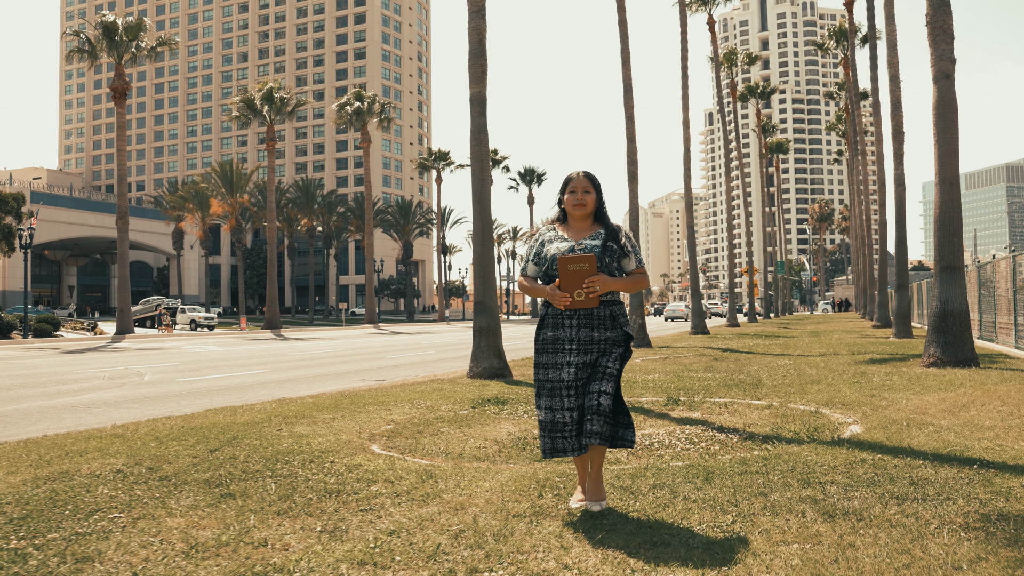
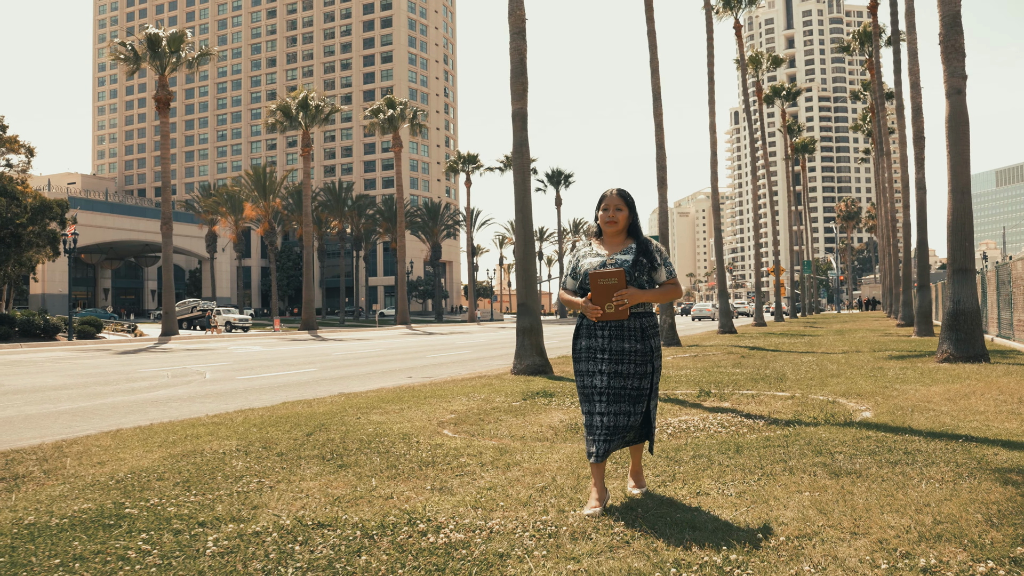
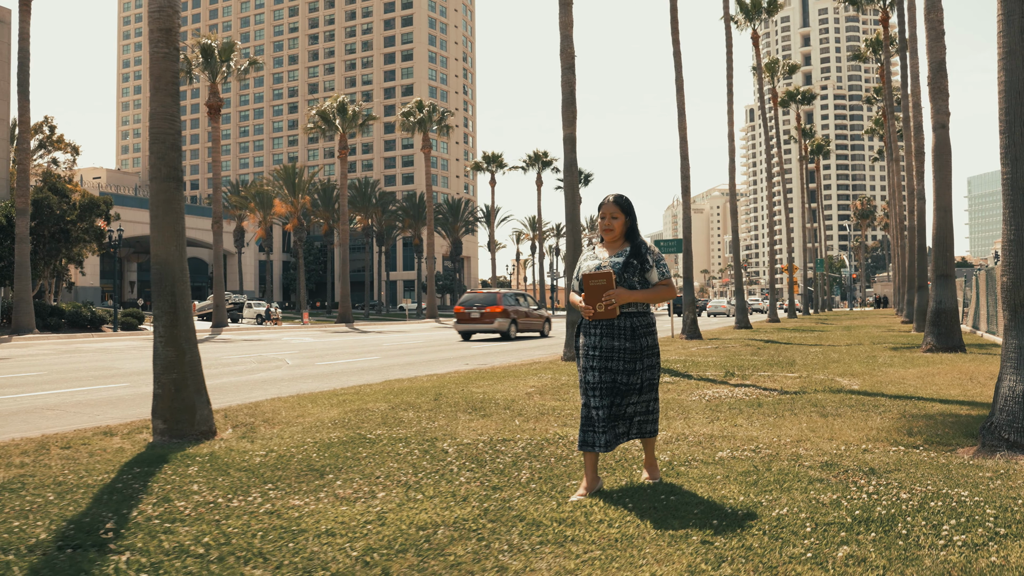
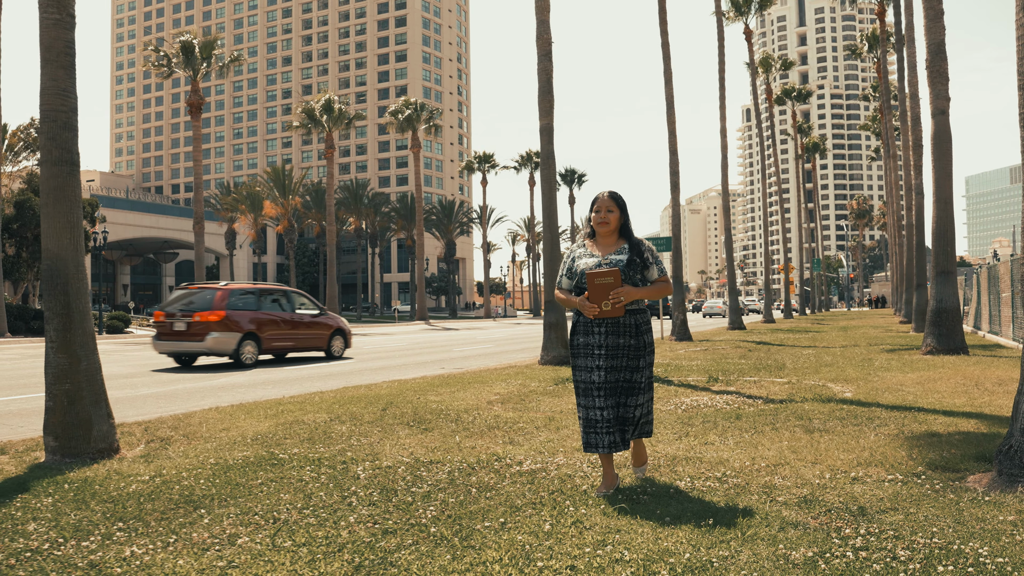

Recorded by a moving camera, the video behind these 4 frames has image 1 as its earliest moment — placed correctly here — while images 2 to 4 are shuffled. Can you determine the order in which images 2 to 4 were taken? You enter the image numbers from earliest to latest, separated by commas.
2, 4, 3
